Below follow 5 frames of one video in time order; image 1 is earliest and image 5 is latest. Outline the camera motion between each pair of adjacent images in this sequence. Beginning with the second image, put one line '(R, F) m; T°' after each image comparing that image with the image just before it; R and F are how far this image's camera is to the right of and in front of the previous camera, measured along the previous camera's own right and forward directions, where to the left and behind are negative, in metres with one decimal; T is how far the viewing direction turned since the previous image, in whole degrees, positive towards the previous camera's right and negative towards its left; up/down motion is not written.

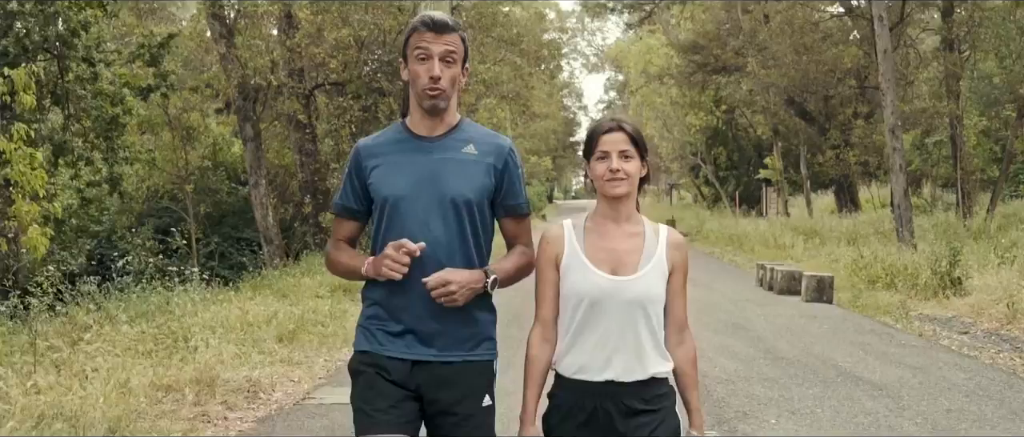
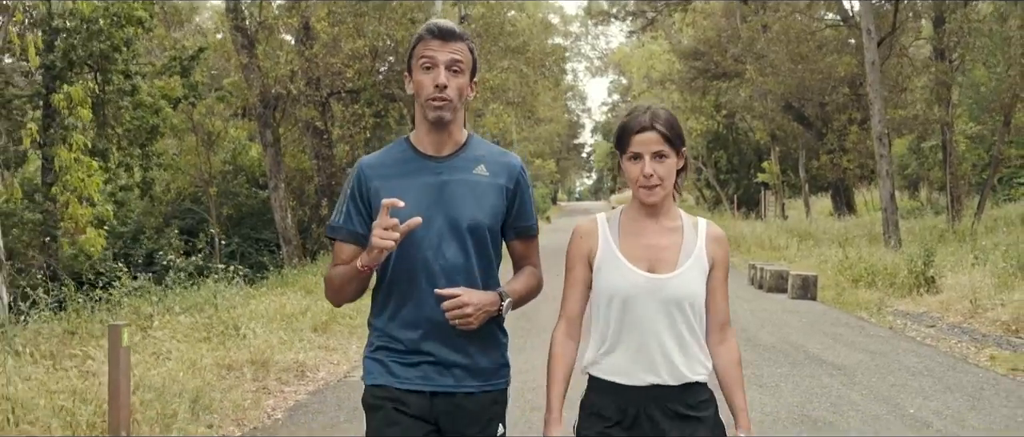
(-0.1, -1.3) m; 0°
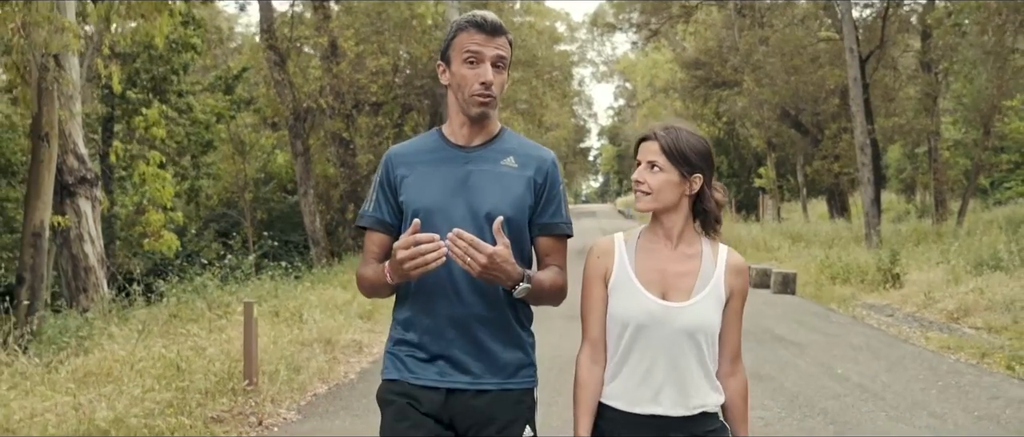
(-0.1, -2.1) m; 0°
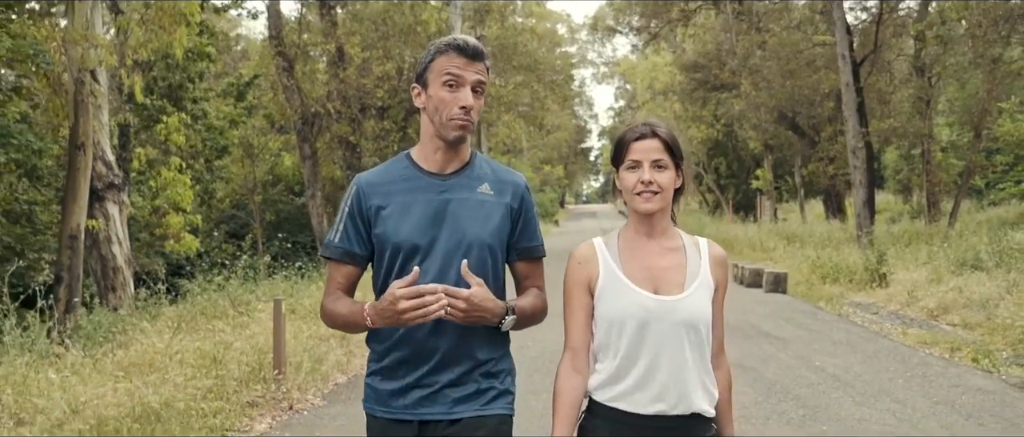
(0.0, -0.8) m; 0°
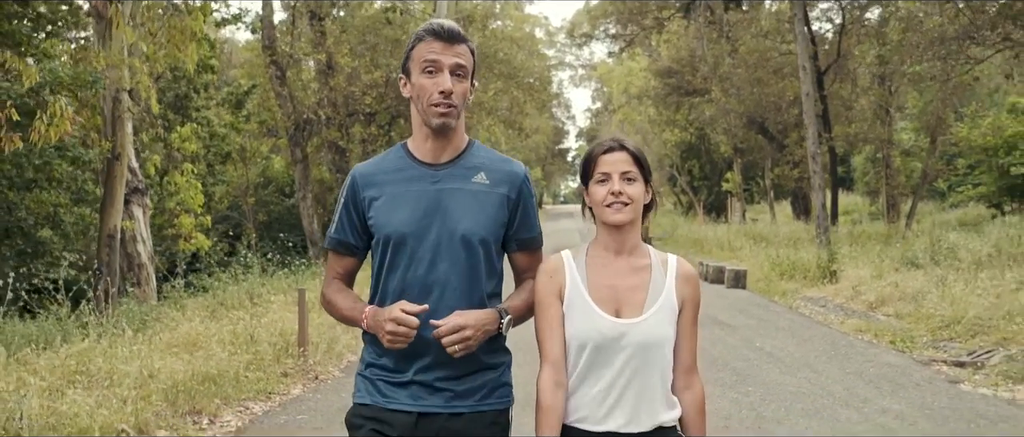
(-0.1, -1.6) m; +1°
